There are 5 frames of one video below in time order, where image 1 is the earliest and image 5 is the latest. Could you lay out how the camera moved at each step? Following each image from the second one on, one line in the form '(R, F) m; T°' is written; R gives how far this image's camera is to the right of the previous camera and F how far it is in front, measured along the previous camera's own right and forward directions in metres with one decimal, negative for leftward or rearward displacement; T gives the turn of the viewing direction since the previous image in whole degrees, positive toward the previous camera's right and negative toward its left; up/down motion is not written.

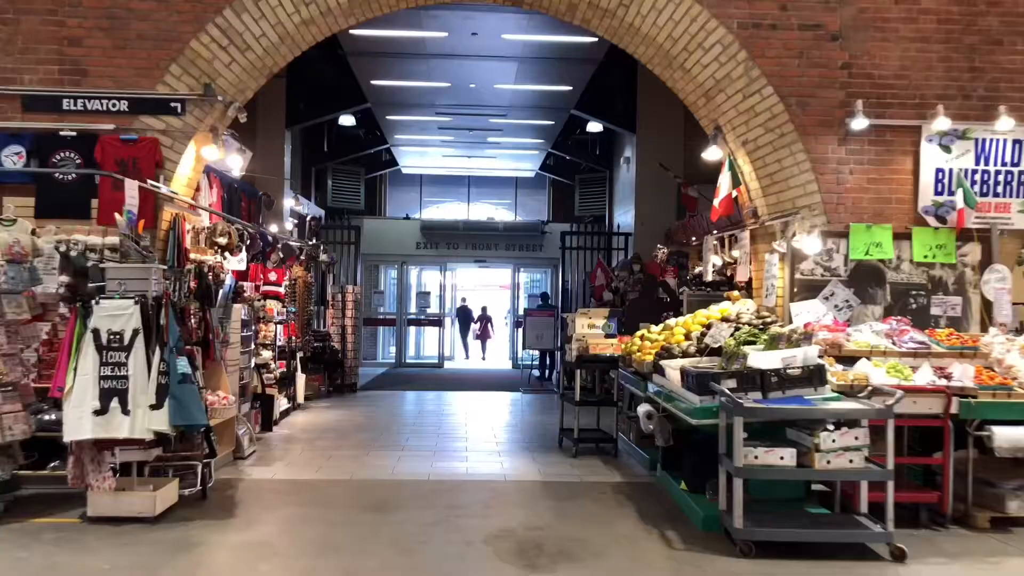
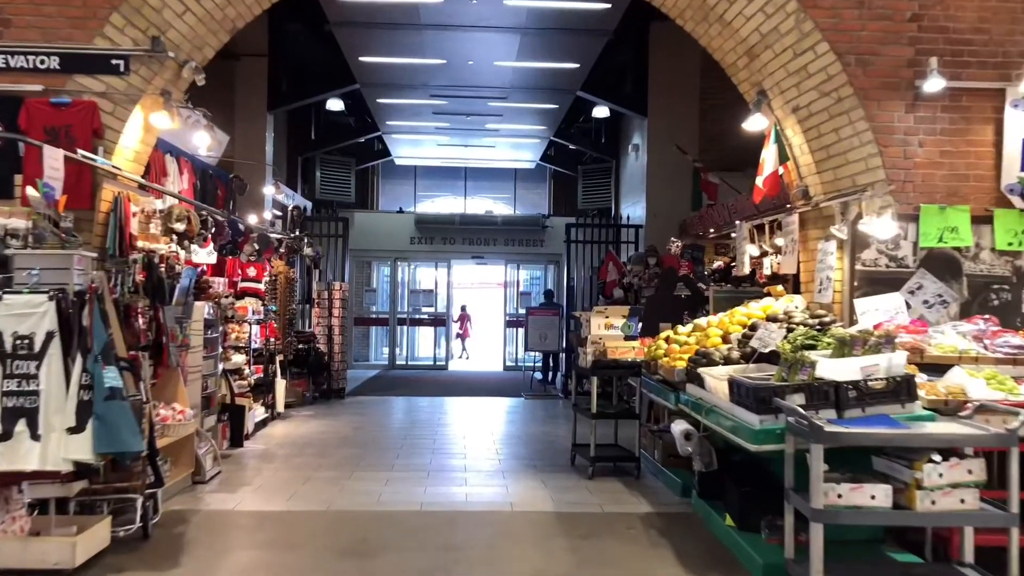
(-0.1, +0.8) m; 0°
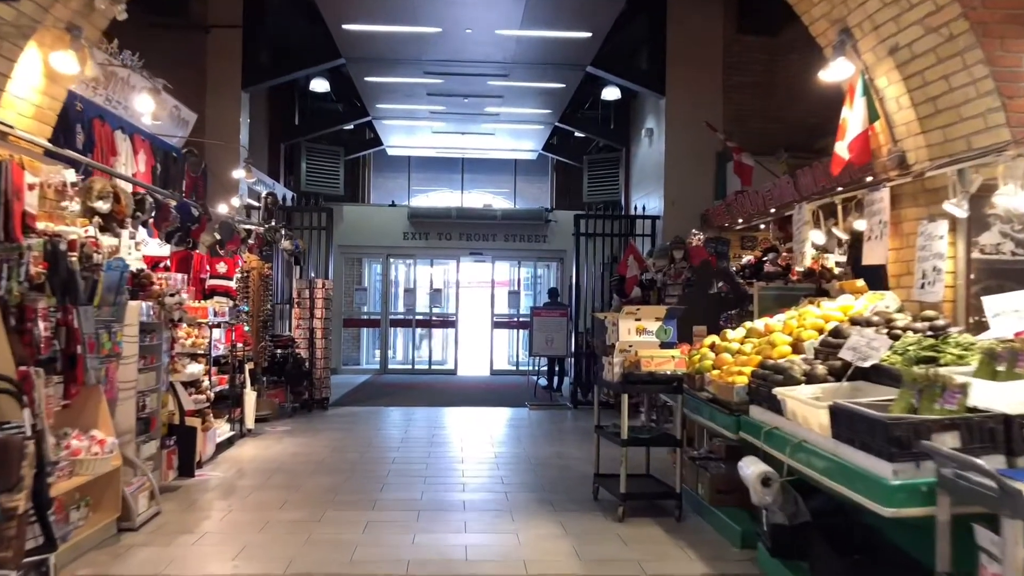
(-0.1, +1.0) m; 0°
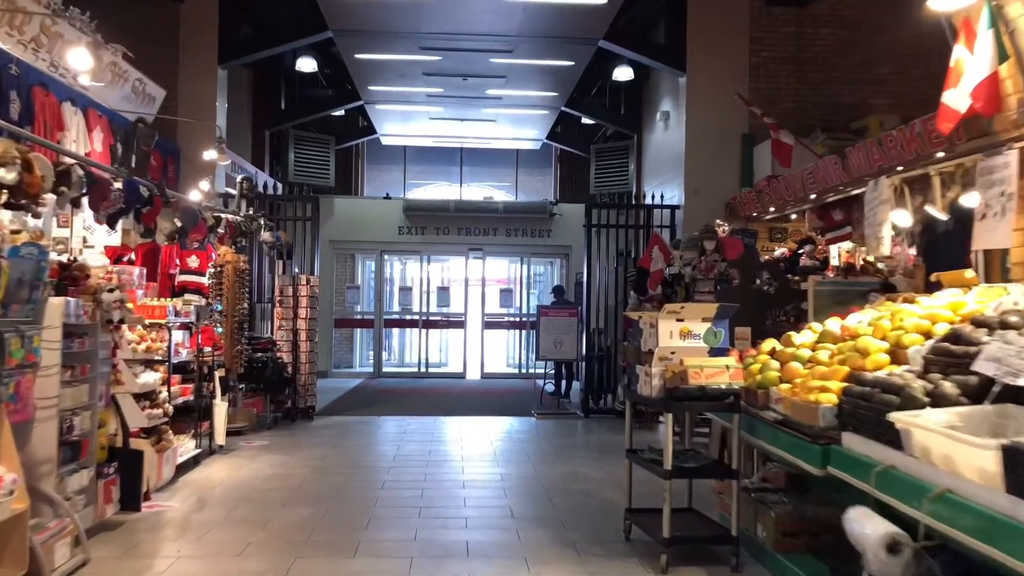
(-0.1, +0.8) m; 0°
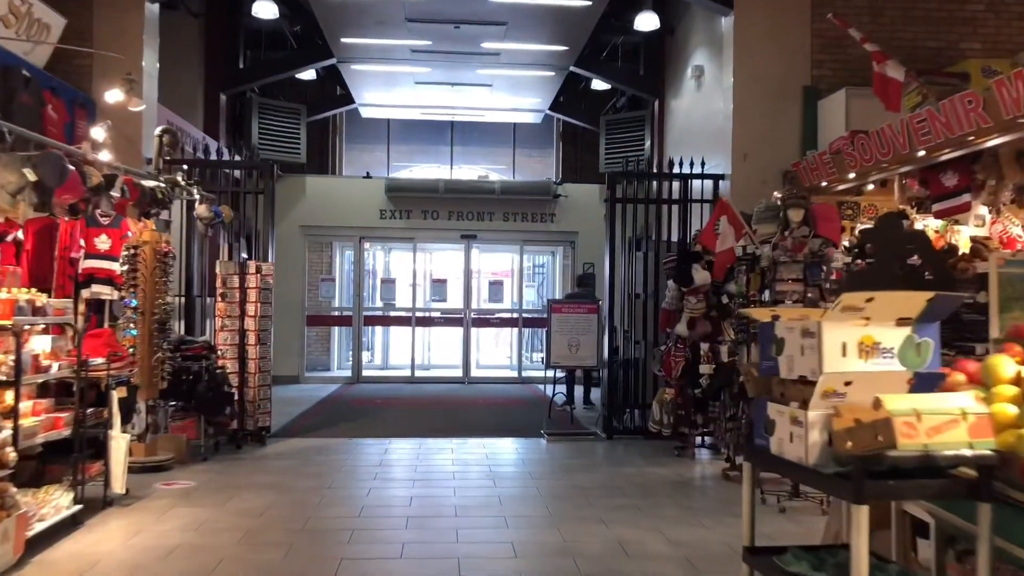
(-0.1, +1.7) m; +1°
